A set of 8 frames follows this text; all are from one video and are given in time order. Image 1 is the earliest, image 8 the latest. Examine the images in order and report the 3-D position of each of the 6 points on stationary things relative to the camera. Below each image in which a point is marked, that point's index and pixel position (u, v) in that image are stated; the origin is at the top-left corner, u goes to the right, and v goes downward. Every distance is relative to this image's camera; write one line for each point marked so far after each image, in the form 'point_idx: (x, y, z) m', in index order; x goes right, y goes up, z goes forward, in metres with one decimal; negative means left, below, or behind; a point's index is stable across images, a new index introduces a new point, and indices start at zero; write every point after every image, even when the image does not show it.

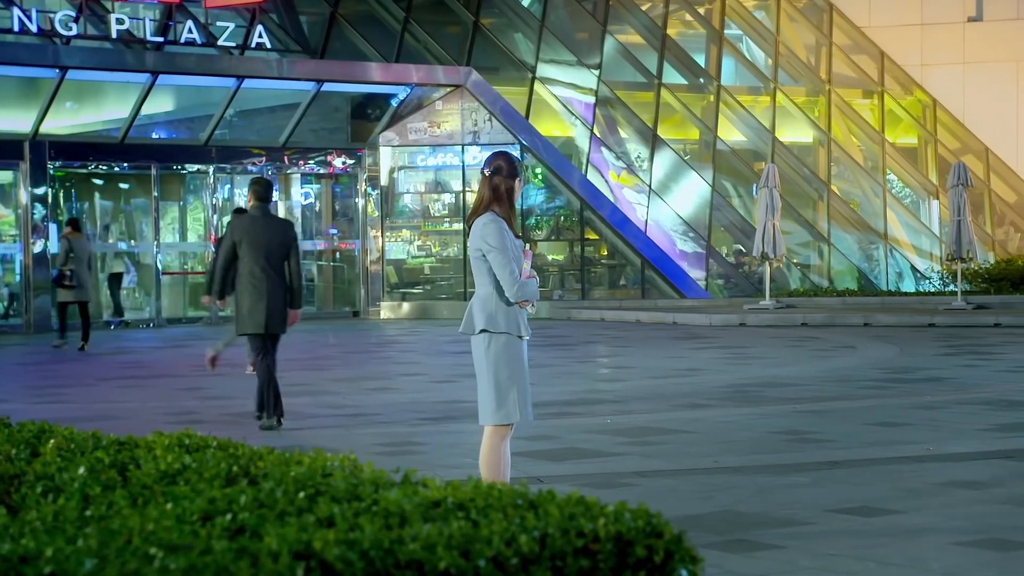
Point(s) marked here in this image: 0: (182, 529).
0: (-1.2, -0.9, +5.1) m
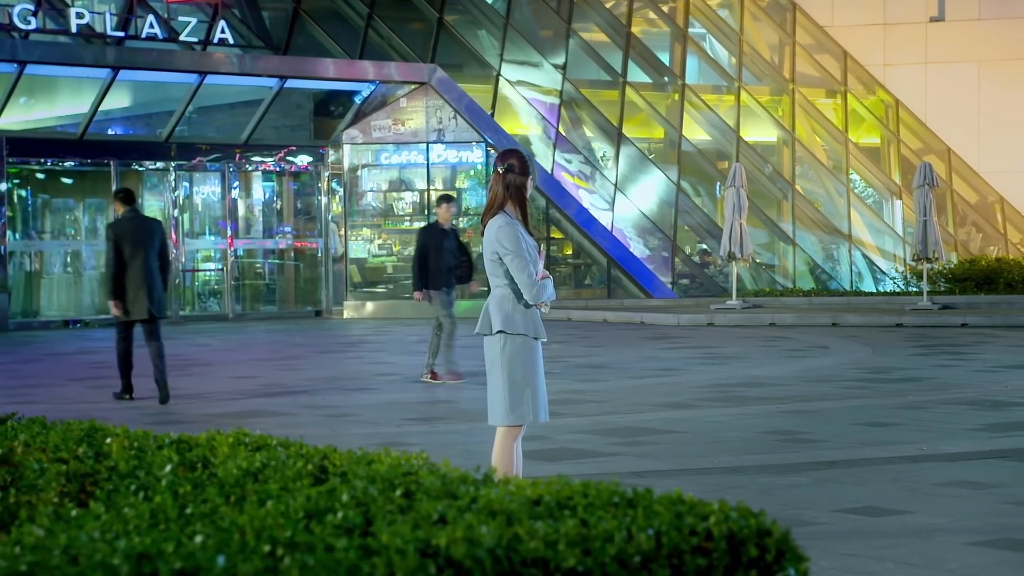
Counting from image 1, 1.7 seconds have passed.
0: (-0.7, -0.8, +4.9) m
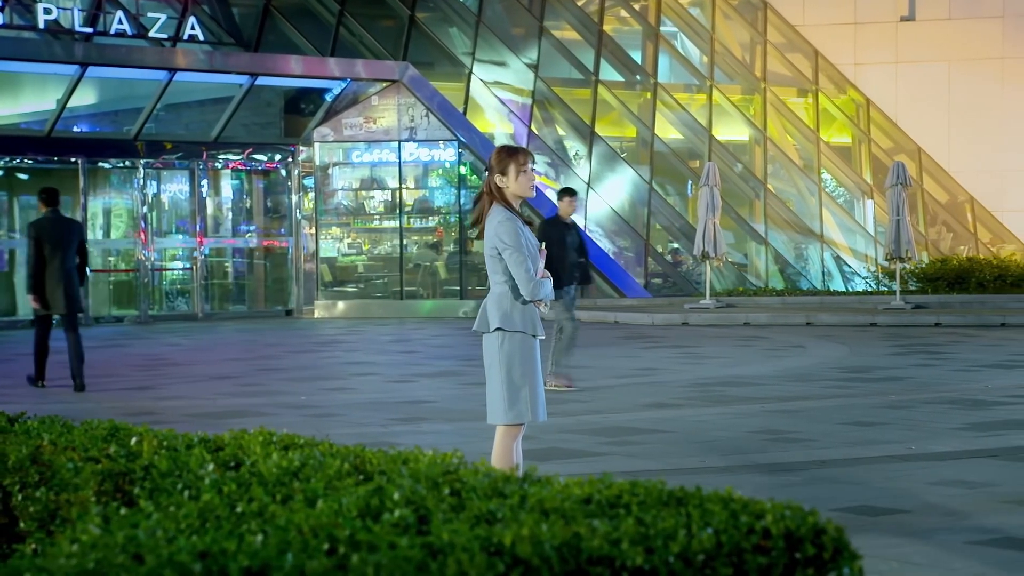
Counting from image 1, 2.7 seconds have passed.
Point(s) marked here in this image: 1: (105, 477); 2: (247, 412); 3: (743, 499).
0: (-0.5, -0.8, +4.7) m
1: (-1.5, -0.7, +5.3) m
2: (-2.8, -1.3, +15.0) m
3: (+0.9, -0.8, +5.4) m
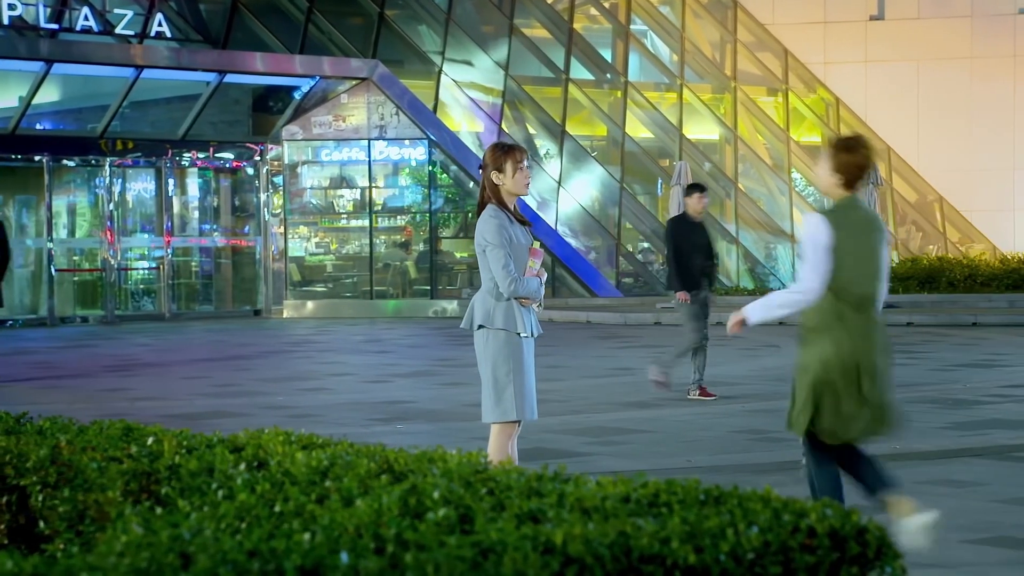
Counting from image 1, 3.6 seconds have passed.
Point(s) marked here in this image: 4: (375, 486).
0: (-0.4, -0.8, +4.6) m
1: (-1.4, -0.7, +5.2) m
2: (-2.9, -1.3, +14.8) m
3: (+1.0, -0.8, +5.3) m
4: (-0.5, -0.7, +5.2) m
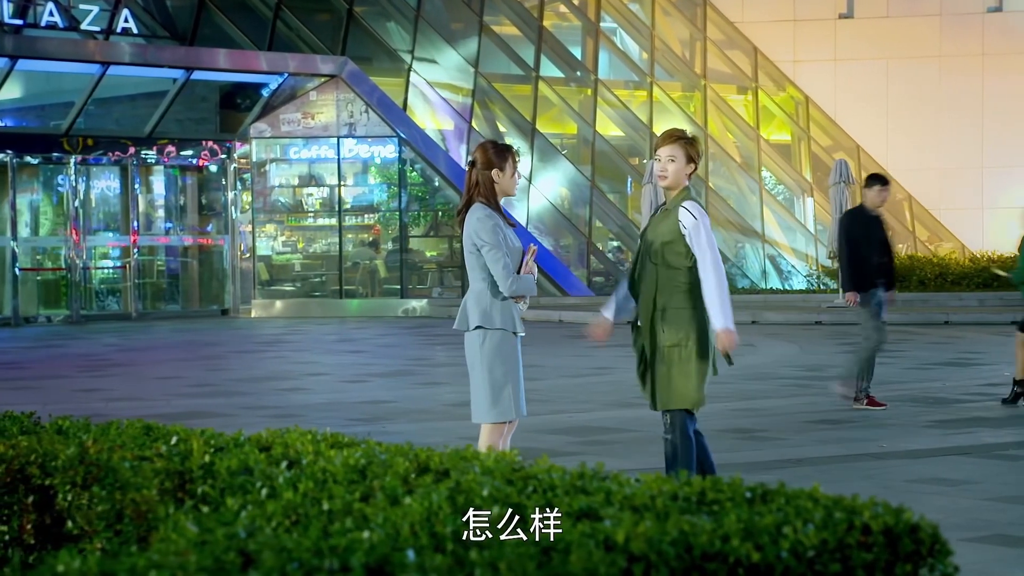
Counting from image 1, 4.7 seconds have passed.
0: (-0.2, -0.7, +4.5) m
1: (-1.2, -0.7, +5.0) m
2: (-3.1, -1.2, +14.5) m
3: (+1.2, -0.8, +5.2) m
4: (-0.3, -0.7, +5.0) m
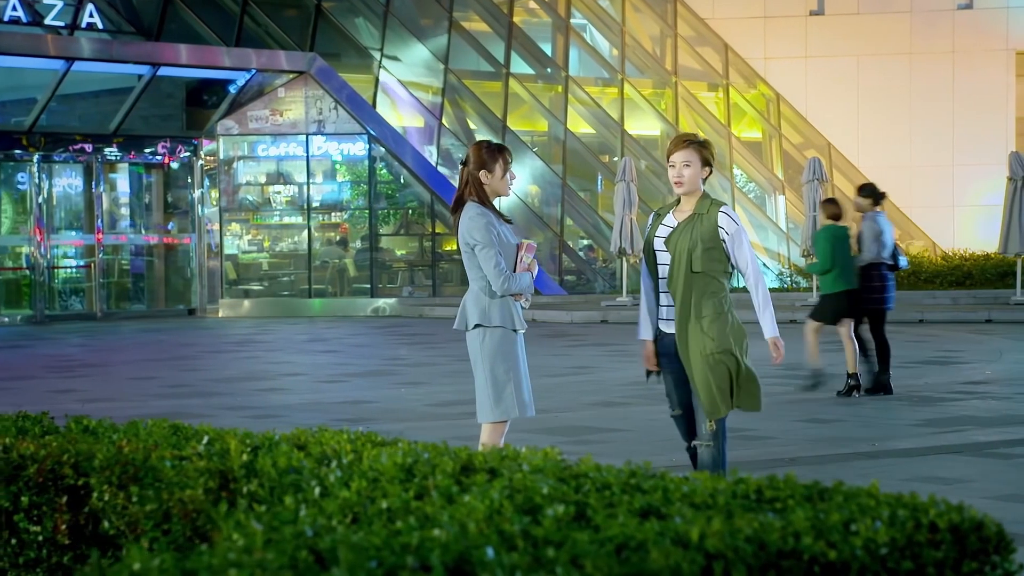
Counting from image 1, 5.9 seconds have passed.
0: (0.0, -0.7, +4.3) m
1: (-1.0, -0.6, +4.8) m
2: (-3.2, -1.2, +14.2) m
3: (+1.4, -0.7, +5.1) m
4: (-0.1, -0.7, +4.9) m
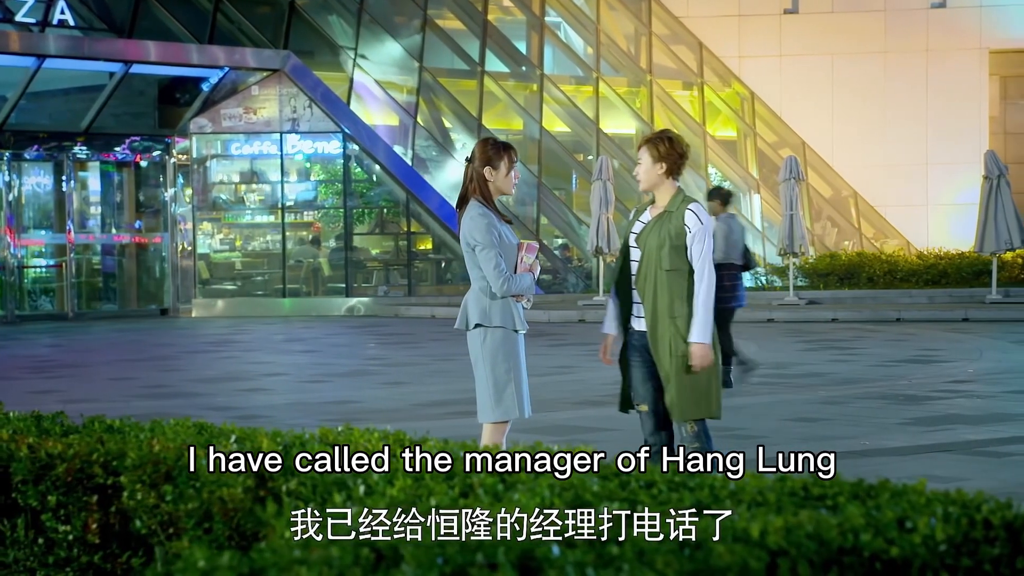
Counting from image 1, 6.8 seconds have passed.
0: (+0.2, -0.7, +4.2) m
1: (-0.9, -0.6, +4.6) m
2: (-3.4, -1.2, +14.0) m
3: (+1.5, -0.7, +5.0) m
4: (0.0, -0.6, +4.7) m
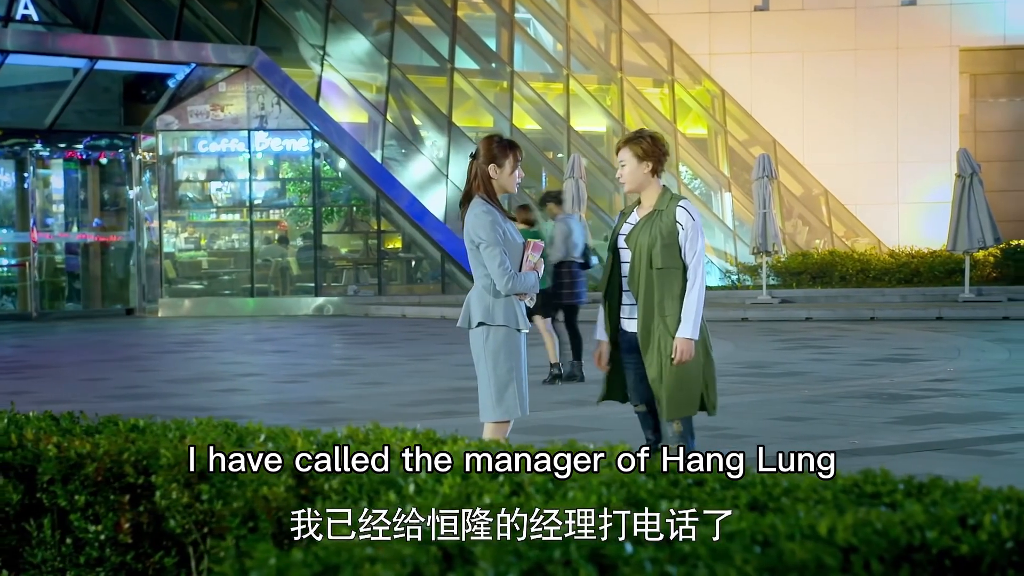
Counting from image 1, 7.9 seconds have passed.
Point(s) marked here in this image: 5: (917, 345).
0: (+0.4, -0.7, +4.0) m
1: (-0.7, -0.6, +4.5) m
2: (-3.5, -1.2, +13.8) m
3: (+1.6, -0.7, +4.9) m
4: (+0.2, -0.6, +4.6) m
5: (+5.3, -0.7, +18.9) m
